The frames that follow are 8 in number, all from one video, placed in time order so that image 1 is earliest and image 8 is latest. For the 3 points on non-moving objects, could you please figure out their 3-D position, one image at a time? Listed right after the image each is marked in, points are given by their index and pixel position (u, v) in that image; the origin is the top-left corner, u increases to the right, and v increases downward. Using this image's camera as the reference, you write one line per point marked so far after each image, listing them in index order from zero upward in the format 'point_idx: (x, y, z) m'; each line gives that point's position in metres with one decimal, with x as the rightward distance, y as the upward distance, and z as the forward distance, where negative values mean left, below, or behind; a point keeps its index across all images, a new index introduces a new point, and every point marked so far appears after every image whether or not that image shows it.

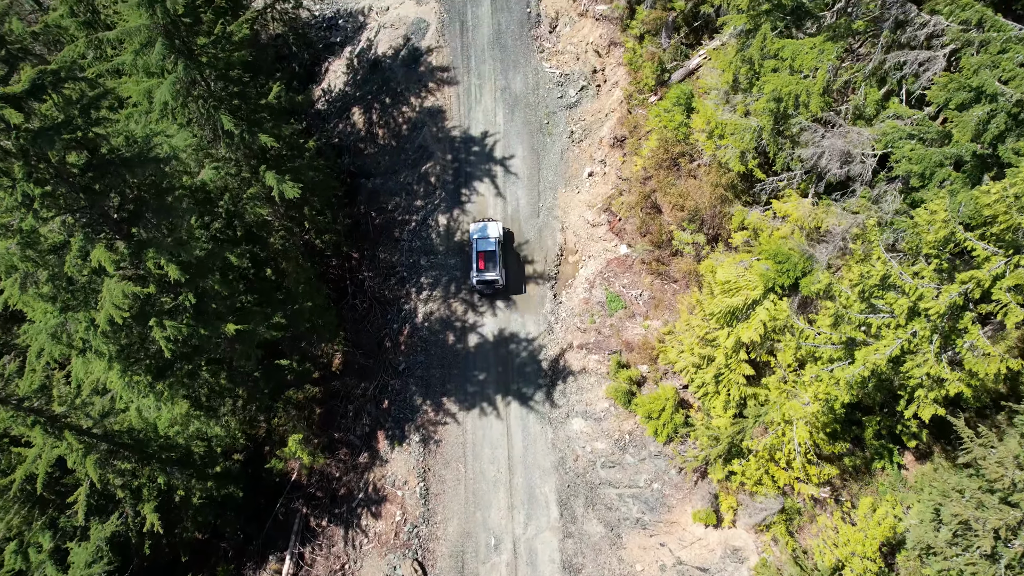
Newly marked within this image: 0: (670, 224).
0: (+5.0, +2.1, +19.6) m
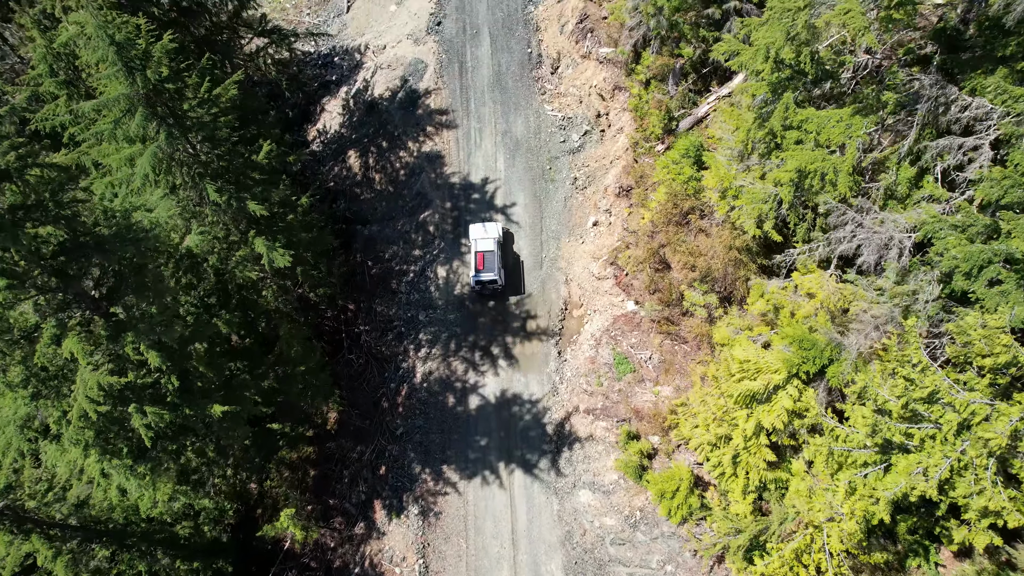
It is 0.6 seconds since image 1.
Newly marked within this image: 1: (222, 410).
0: (+5.0, +0.2, +18.6) m
1: (-6.9, -2.9, +14.6) m
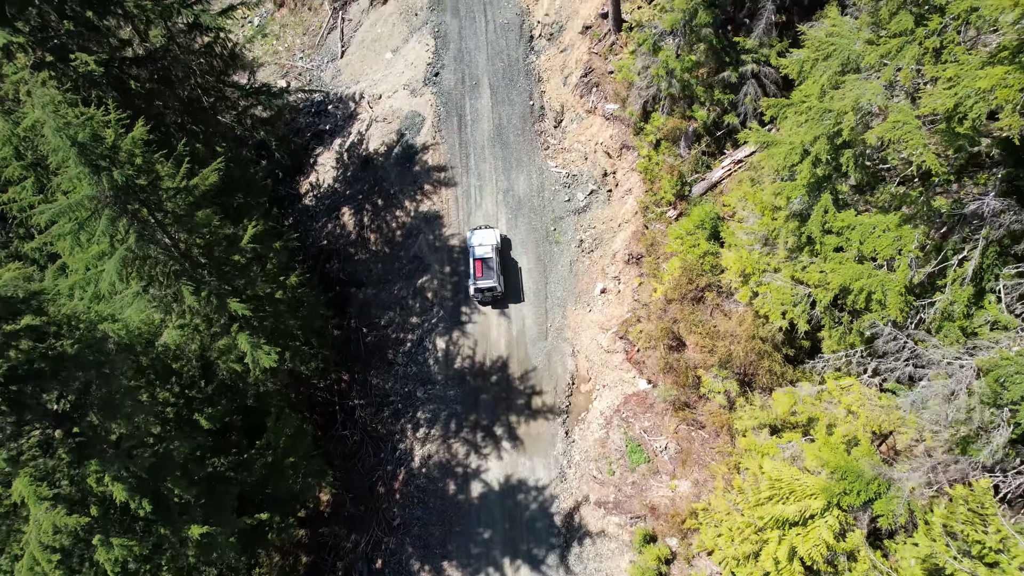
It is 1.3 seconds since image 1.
0: (+5.2, -2.1, +17.4) m
1: (-6.8, -5.3, +13.2) m
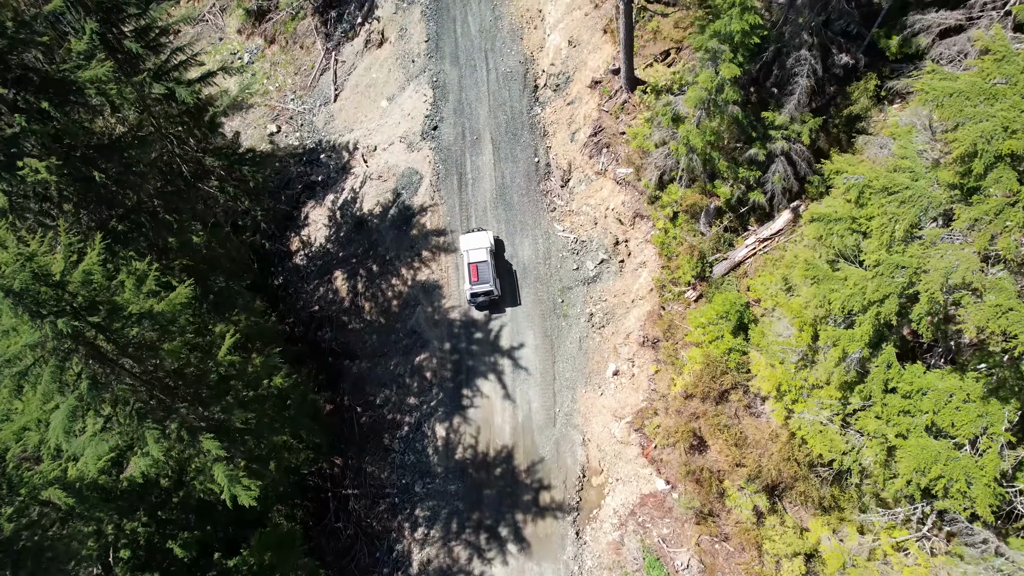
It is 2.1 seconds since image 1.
0: (+5.3, -4.7, +15.8) m
1: (-6.6, -7.9, +11.6) m
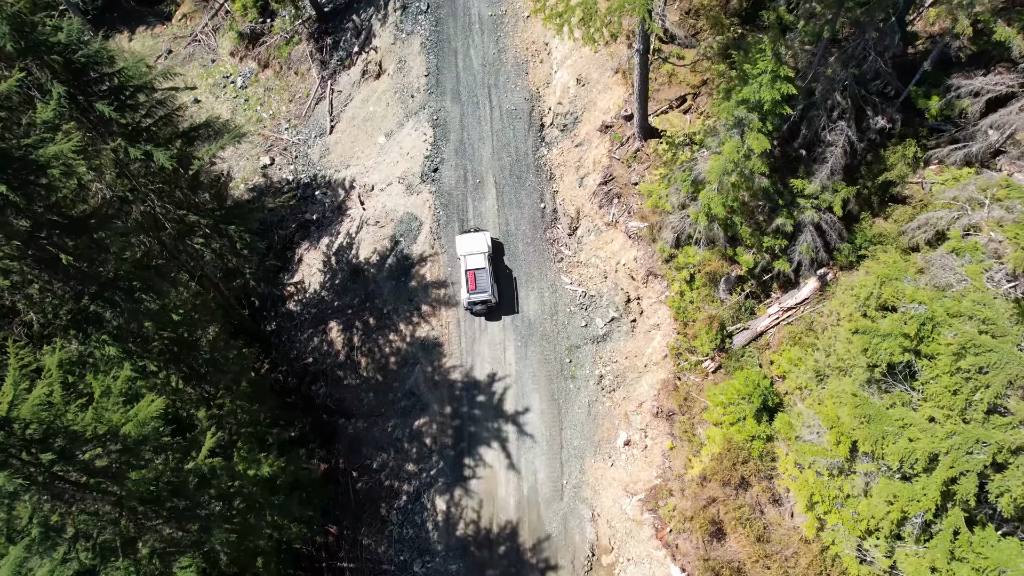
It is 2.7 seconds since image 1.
0: (+5.5, -6.7, +14.6) m
1: (-6.5, -9.8, +10.5) m
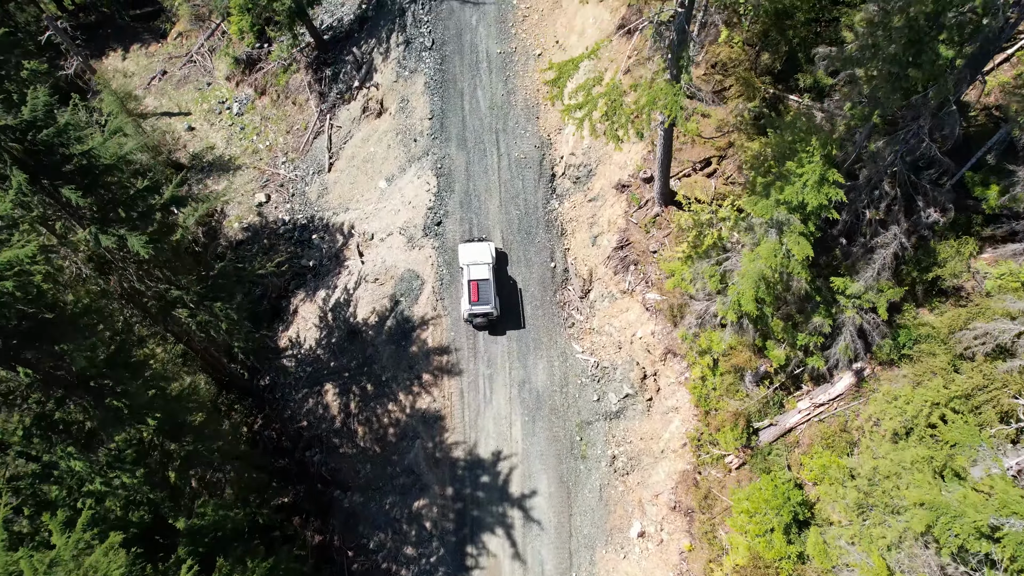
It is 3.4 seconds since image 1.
0: (+5.6, -9.0, +13.4) m
1: (-6.4, -12.1, +9.4) m
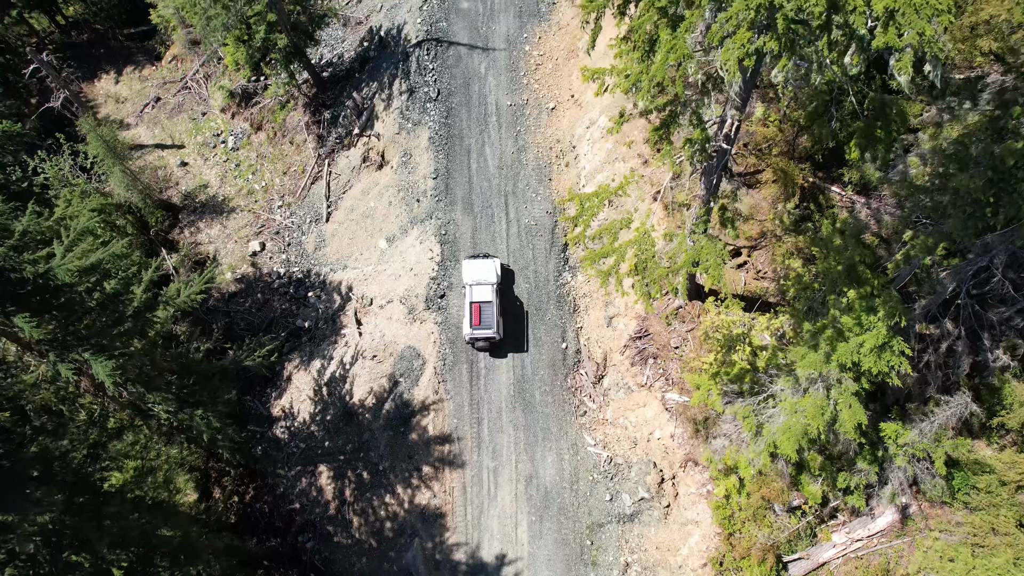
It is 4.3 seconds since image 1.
0: (+5.6, -11.7, +12.1) m
1: (-6.5, -14.7, +8.4) m
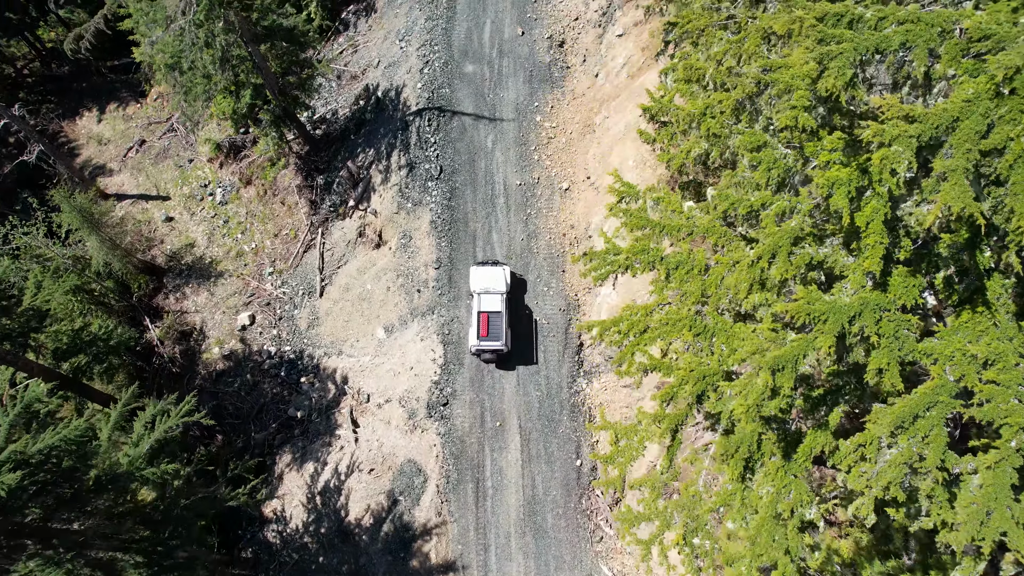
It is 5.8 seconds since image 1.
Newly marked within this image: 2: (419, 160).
0: (+5.8, -15.0, +10.8) m
1: (-6.3, -18.1, +7.2) m
2: (-3.0, +4.1, +19.5) m
